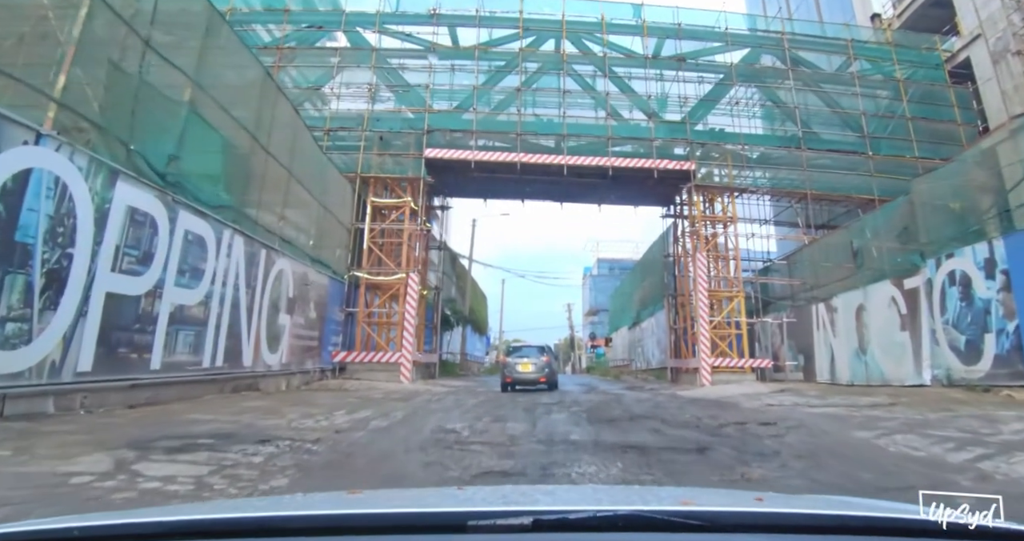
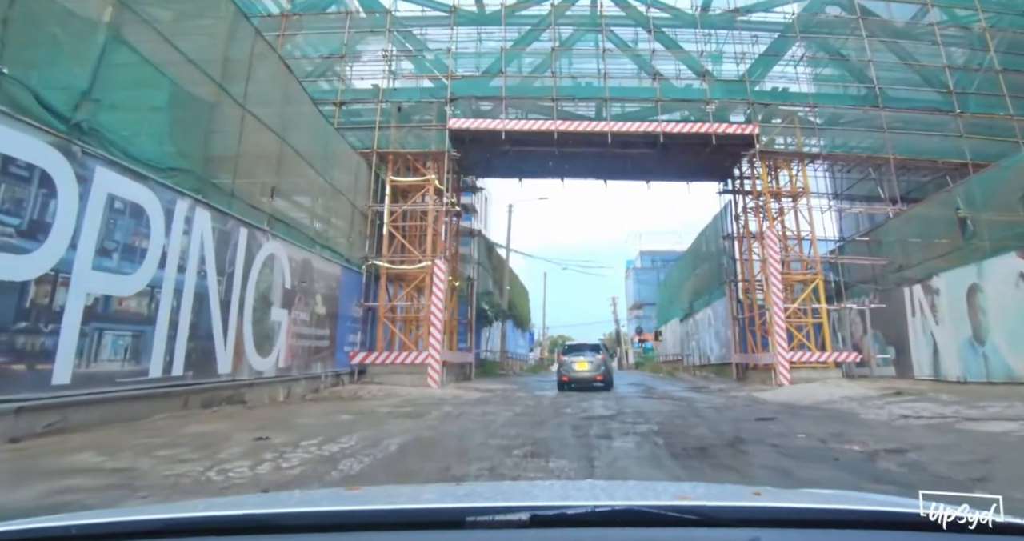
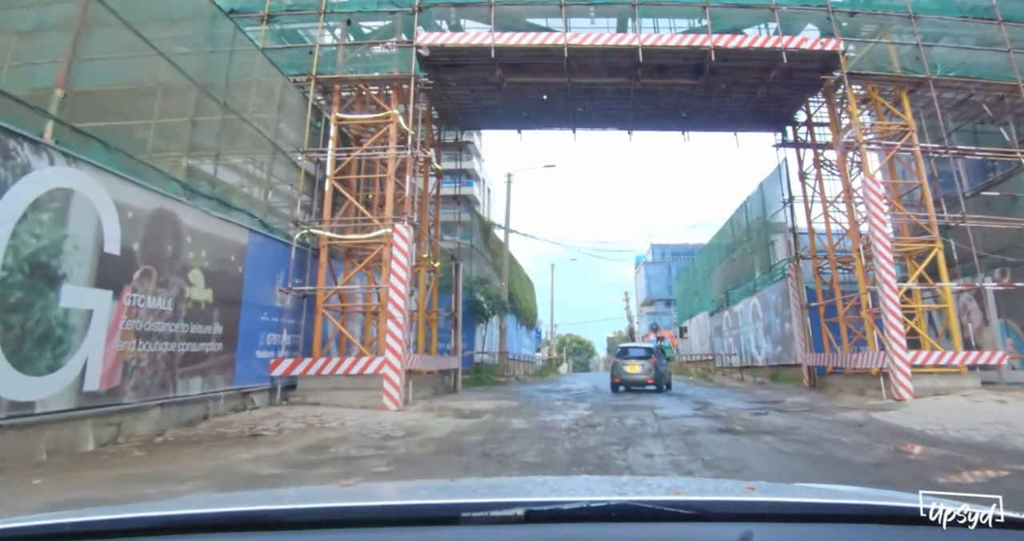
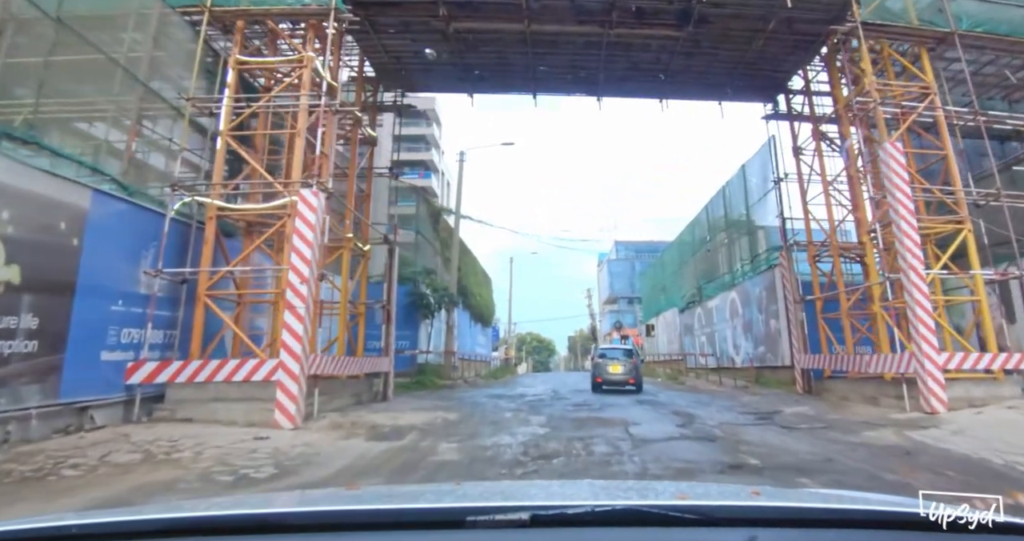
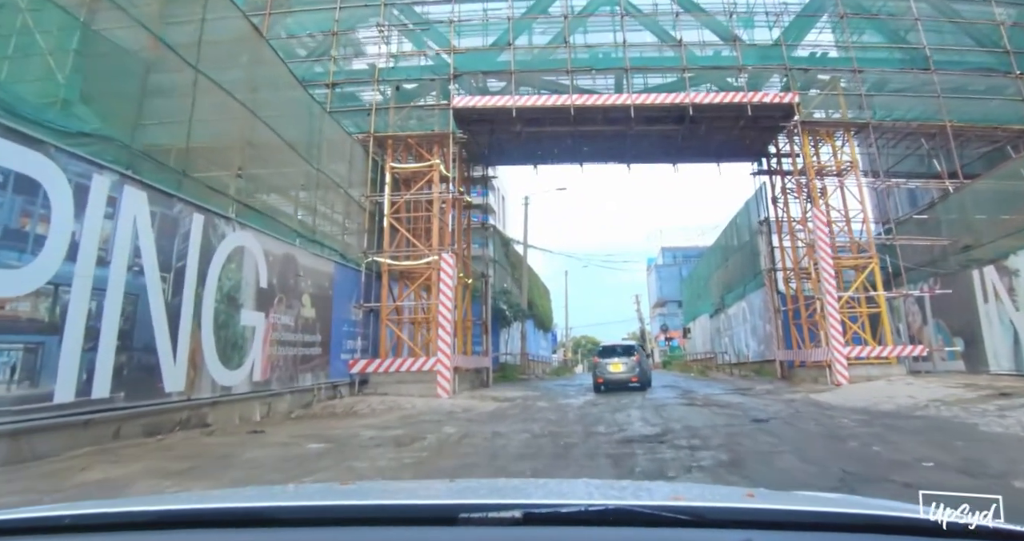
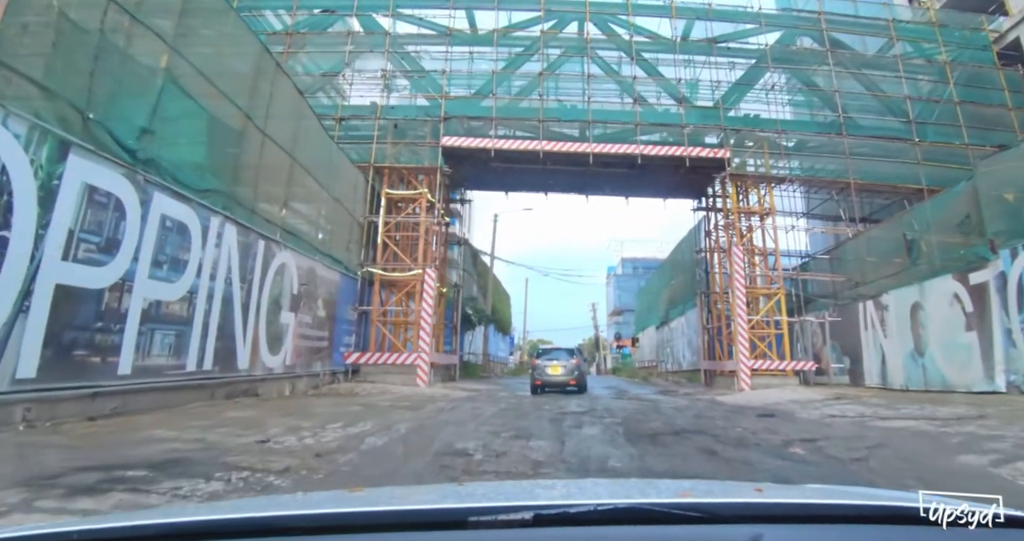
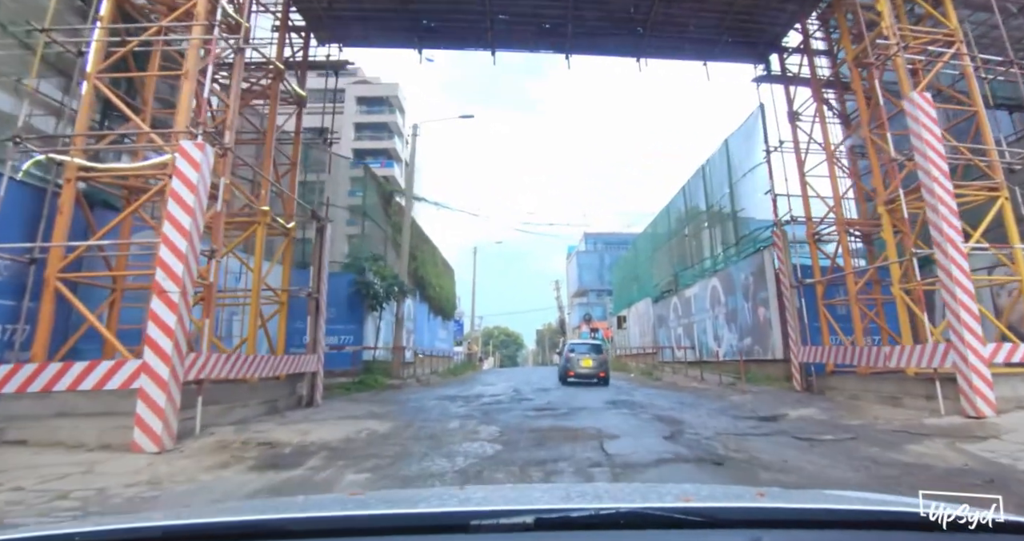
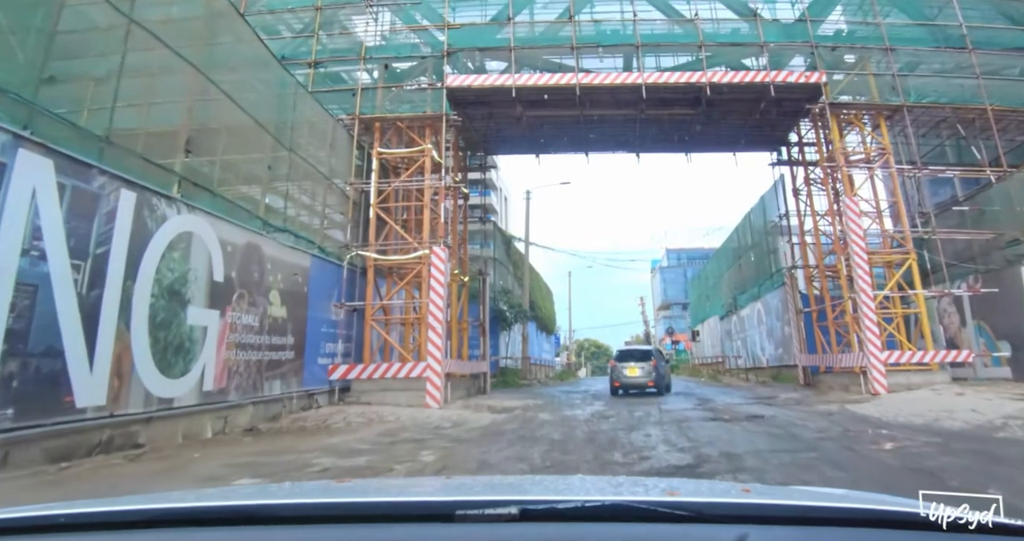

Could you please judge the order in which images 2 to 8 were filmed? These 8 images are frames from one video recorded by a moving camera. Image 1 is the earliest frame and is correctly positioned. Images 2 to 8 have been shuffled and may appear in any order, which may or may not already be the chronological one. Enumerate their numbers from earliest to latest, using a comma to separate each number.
6, 2, 5, 8, 3, 4, 7
